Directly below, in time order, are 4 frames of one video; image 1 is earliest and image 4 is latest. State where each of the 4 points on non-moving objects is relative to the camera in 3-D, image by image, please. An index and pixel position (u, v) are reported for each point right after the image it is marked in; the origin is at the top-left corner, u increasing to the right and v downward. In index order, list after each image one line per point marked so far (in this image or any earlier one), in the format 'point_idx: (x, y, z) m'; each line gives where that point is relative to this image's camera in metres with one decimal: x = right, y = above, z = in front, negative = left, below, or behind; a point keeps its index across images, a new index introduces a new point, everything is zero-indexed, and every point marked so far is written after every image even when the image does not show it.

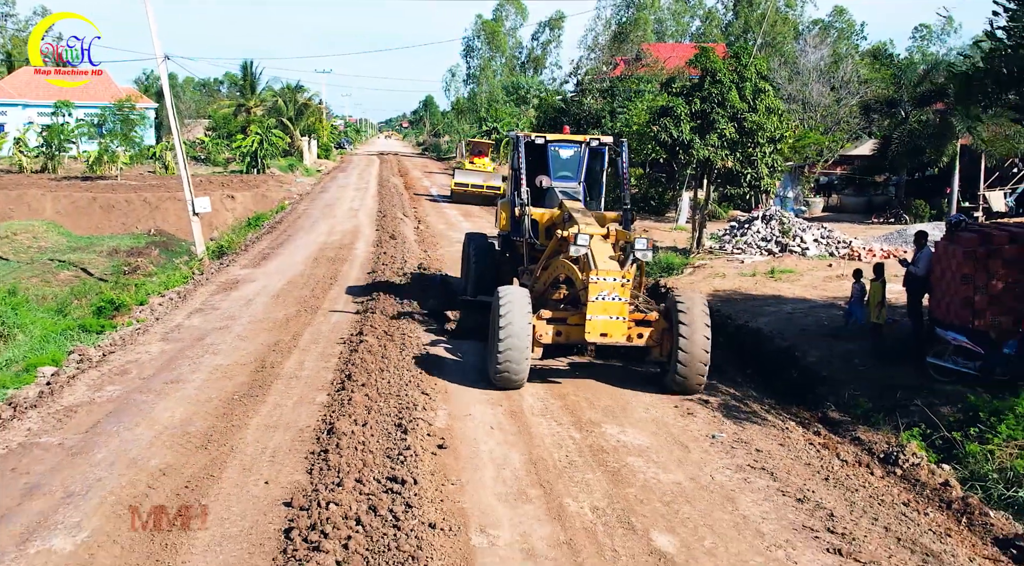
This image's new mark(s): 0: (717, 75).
0: (+4.1, +4.2, +17.4) m
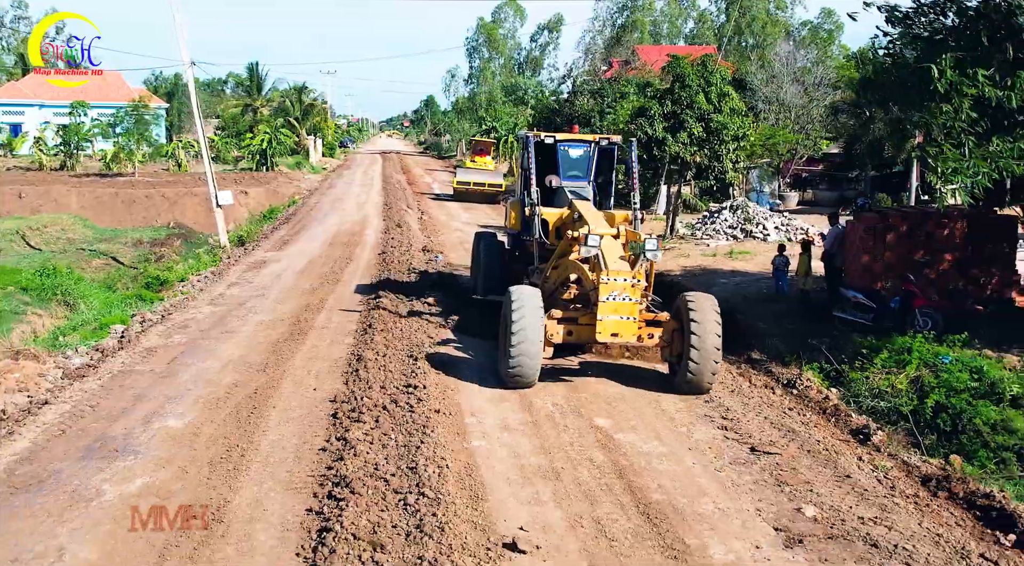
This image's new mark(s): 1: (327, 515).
0: (+3.9, +4.6, +19.7) m
1: (-1.3, -1.5, +5.9) m
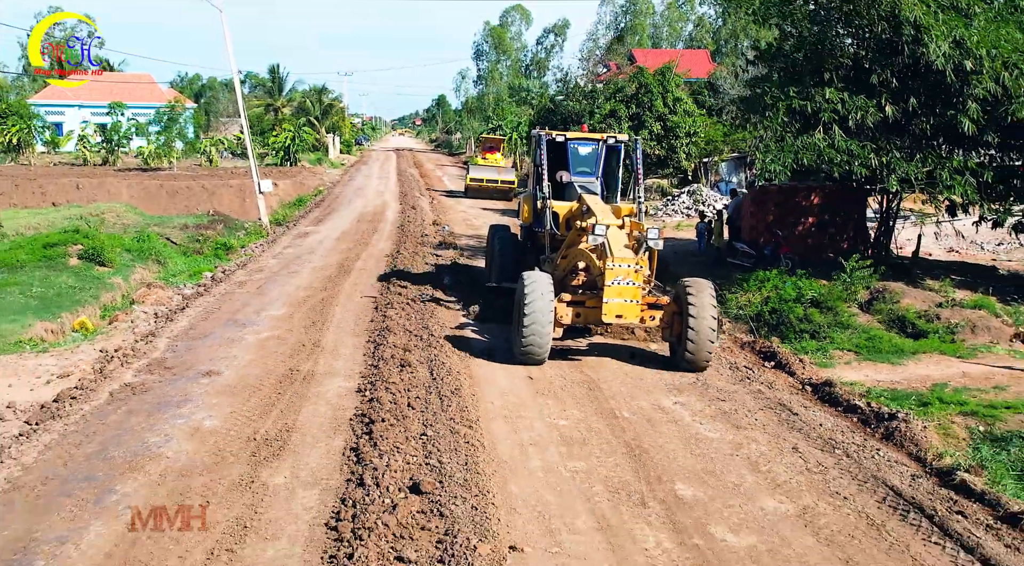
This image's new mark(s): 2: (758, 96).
0: (+3.7, +5.4, +24.2) m
1: (-1.6, -0.7, +10.6) m
2: (+4.0, +3.1, +14.3) m
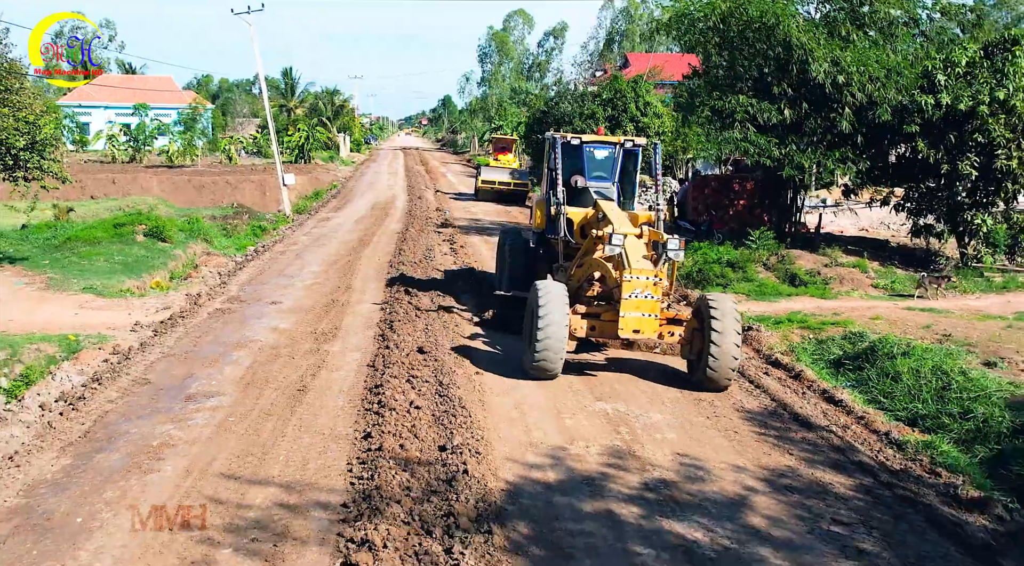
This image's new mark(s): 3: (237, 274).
0: (+3.5, +6.1, +28.1) m
1: (-2.0, 0.0, +14.4) m
2: (+3.7, +3.7, +18.2) m
3: (-5.4, +0.2, +17.0) m
